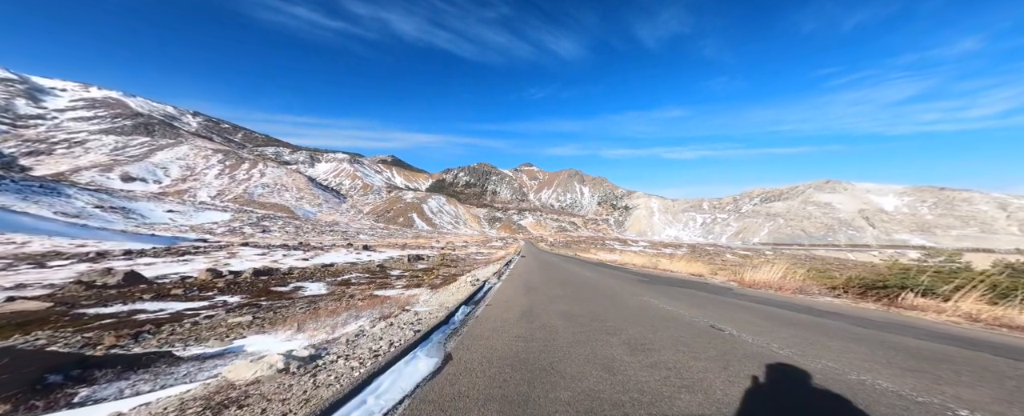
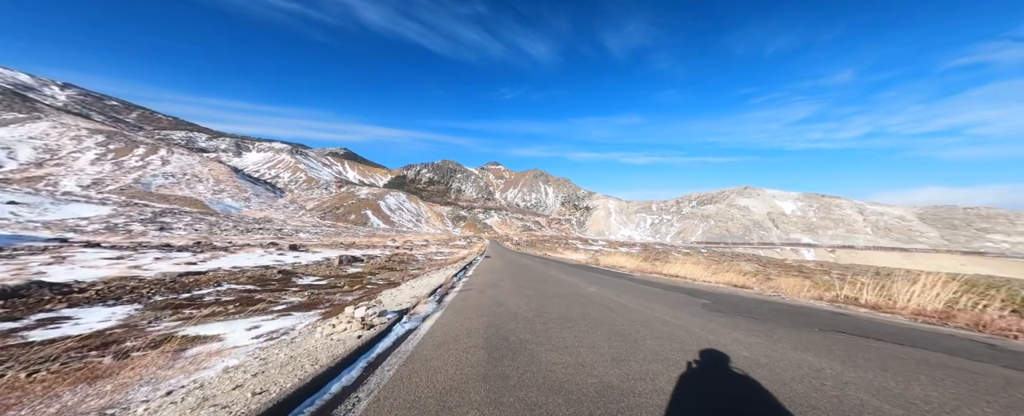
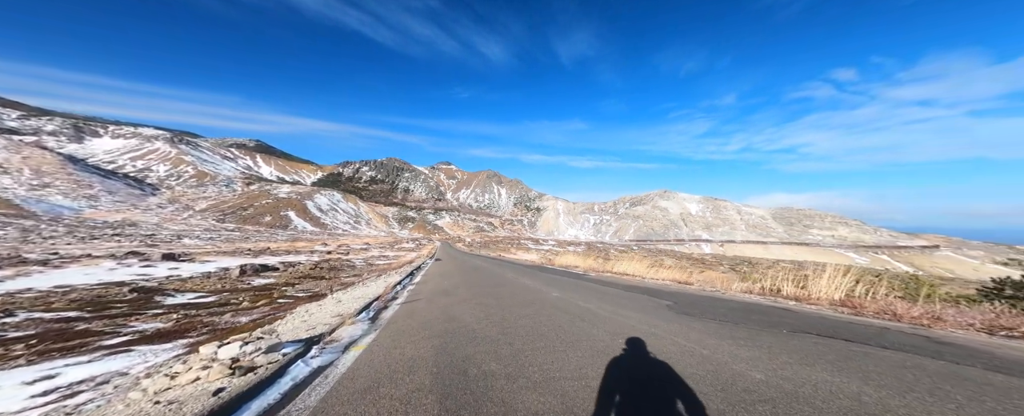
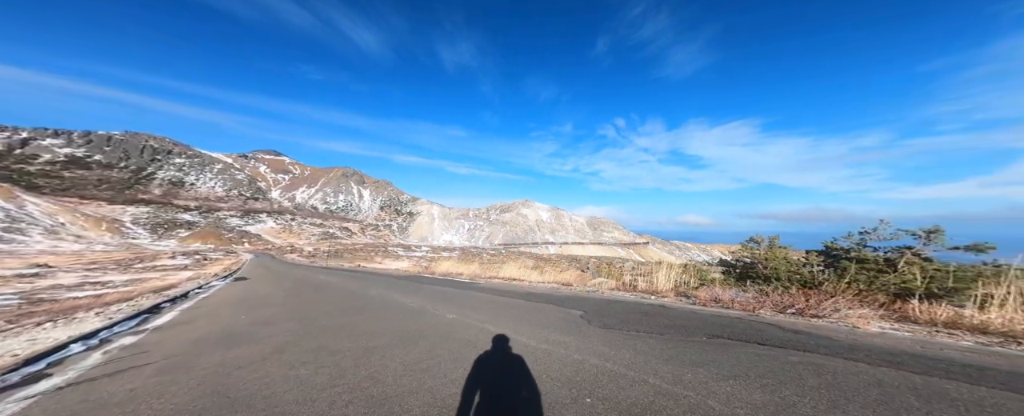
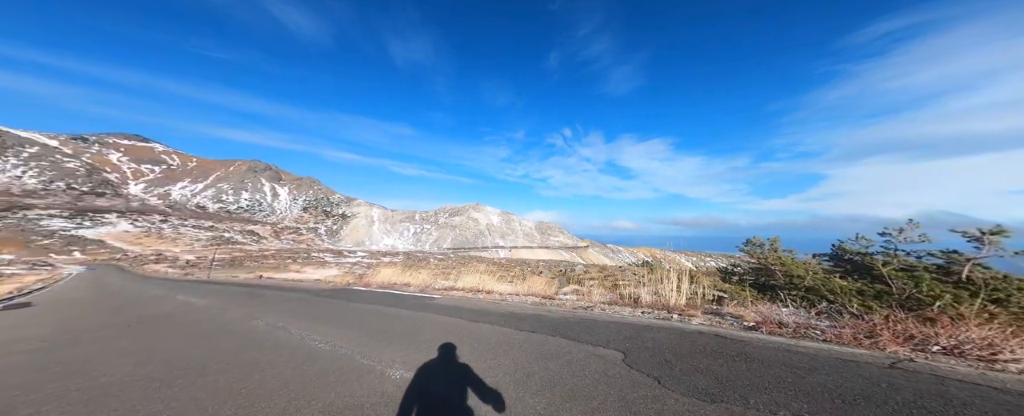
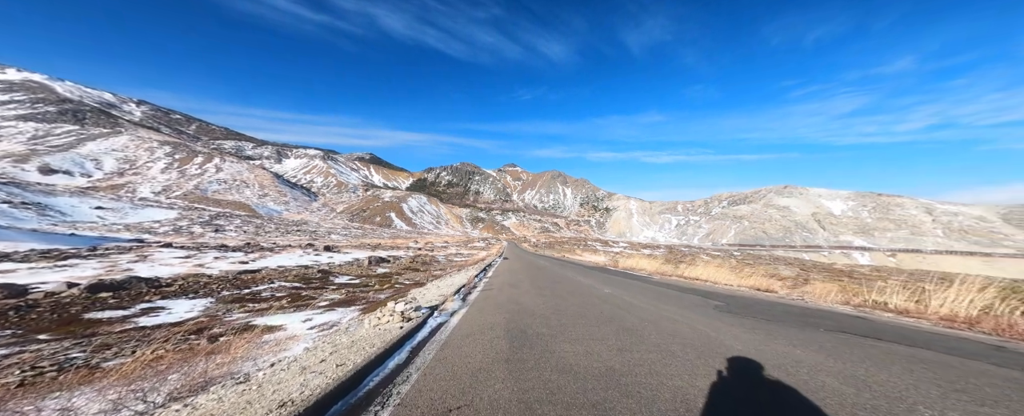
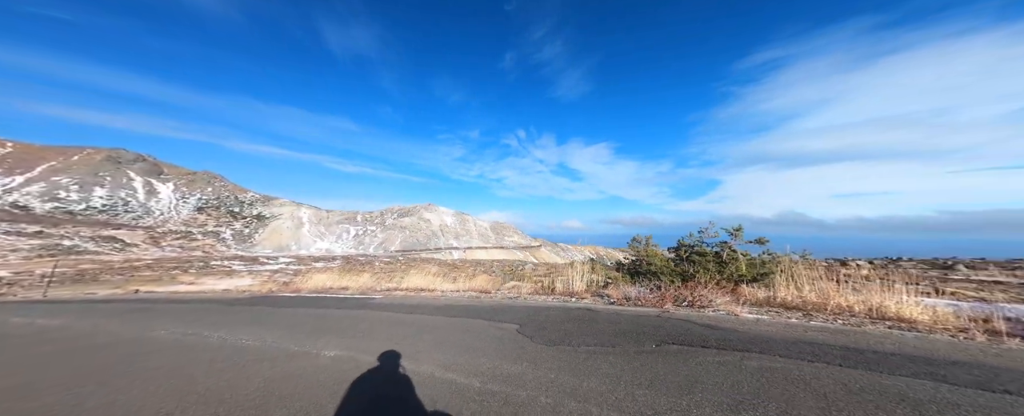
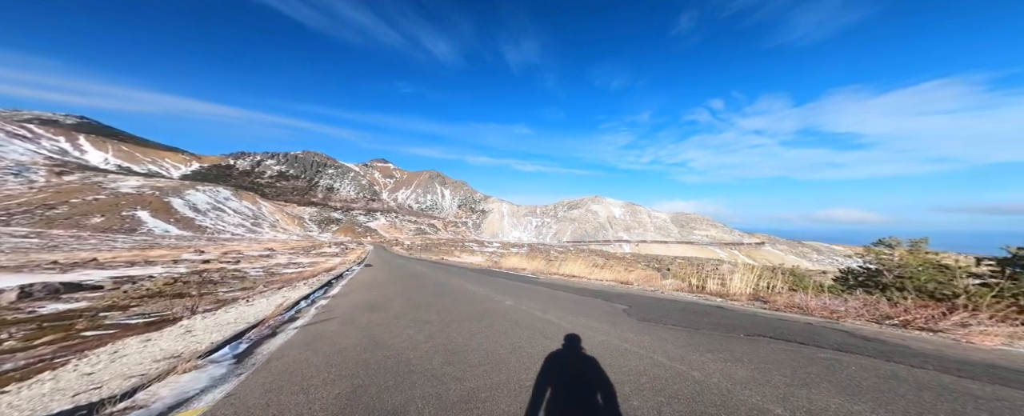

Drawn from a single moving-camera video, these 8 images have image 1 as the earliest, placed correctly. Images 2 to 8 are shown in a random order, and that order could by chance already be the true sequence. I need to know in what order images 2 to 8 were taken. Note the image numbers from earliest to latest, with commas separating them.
6, 2, 3, 8, 4, 7, 5
